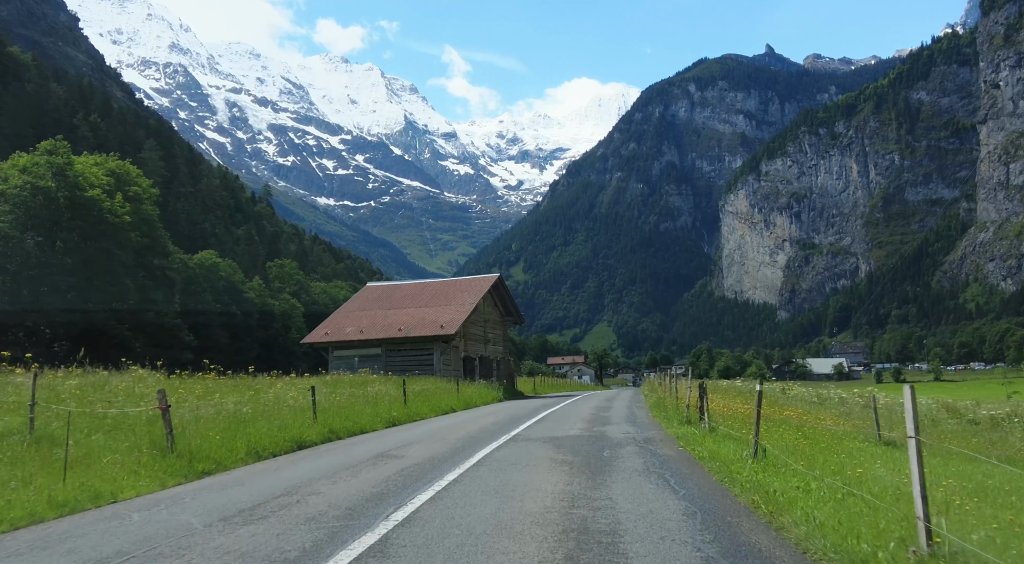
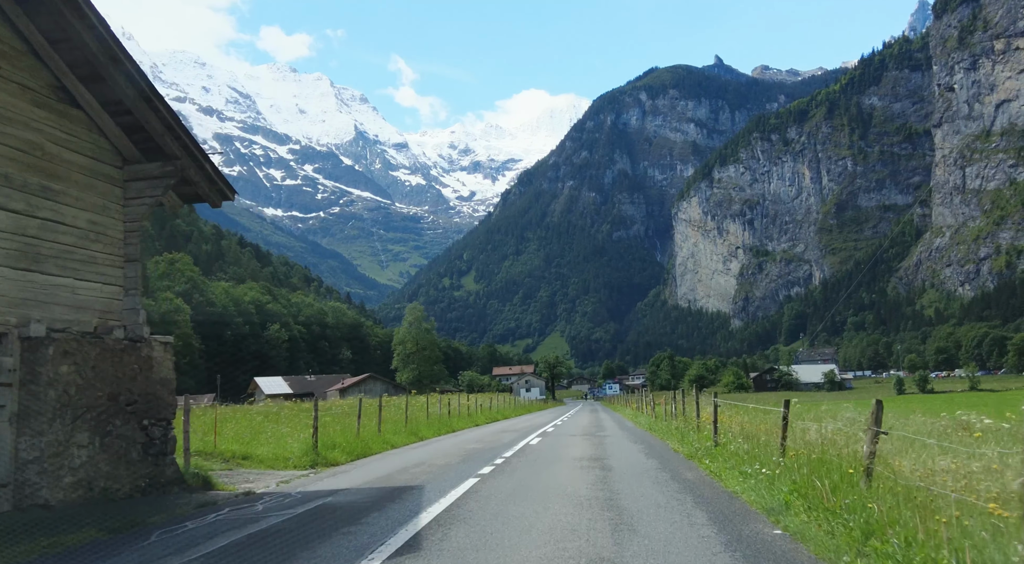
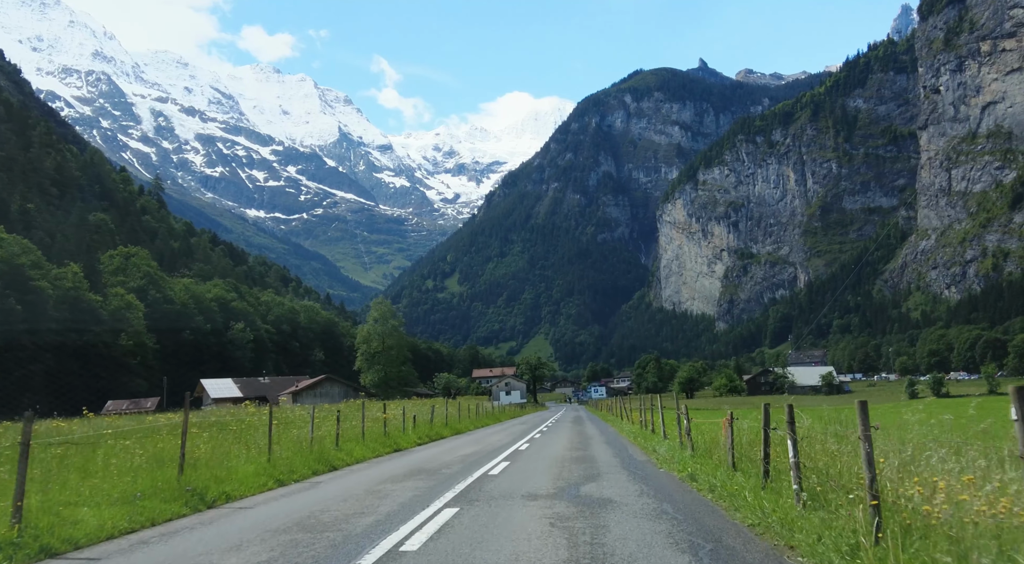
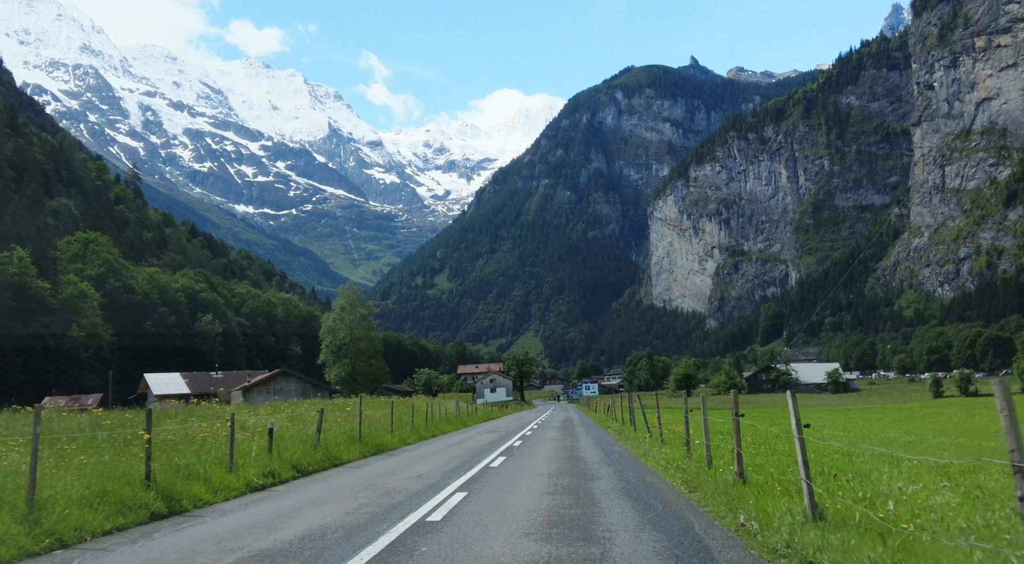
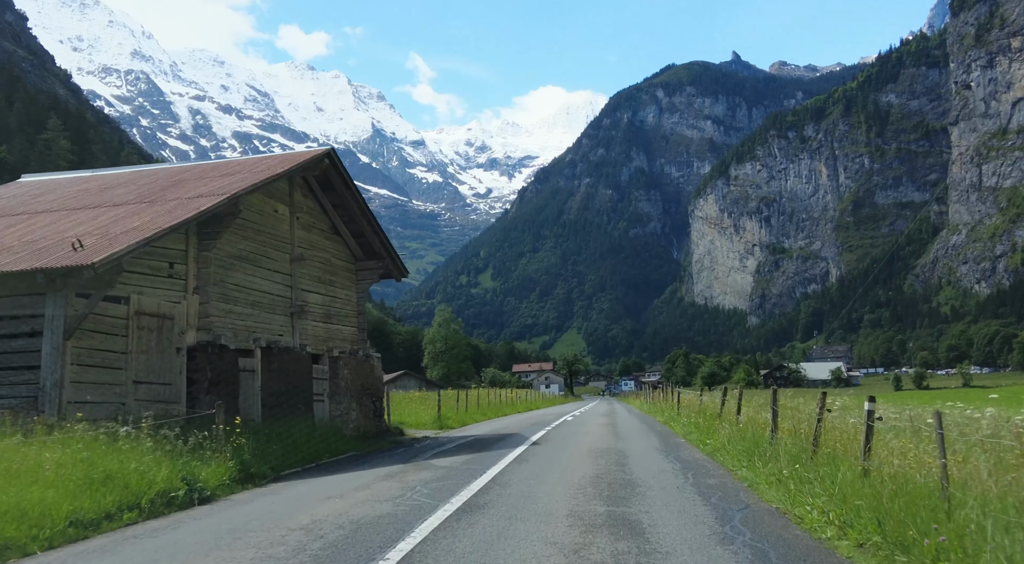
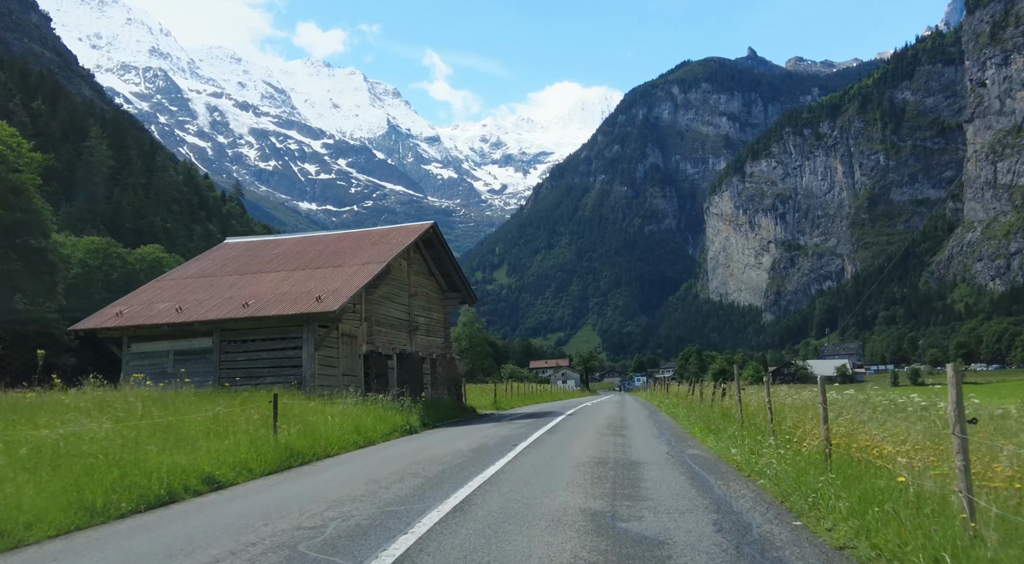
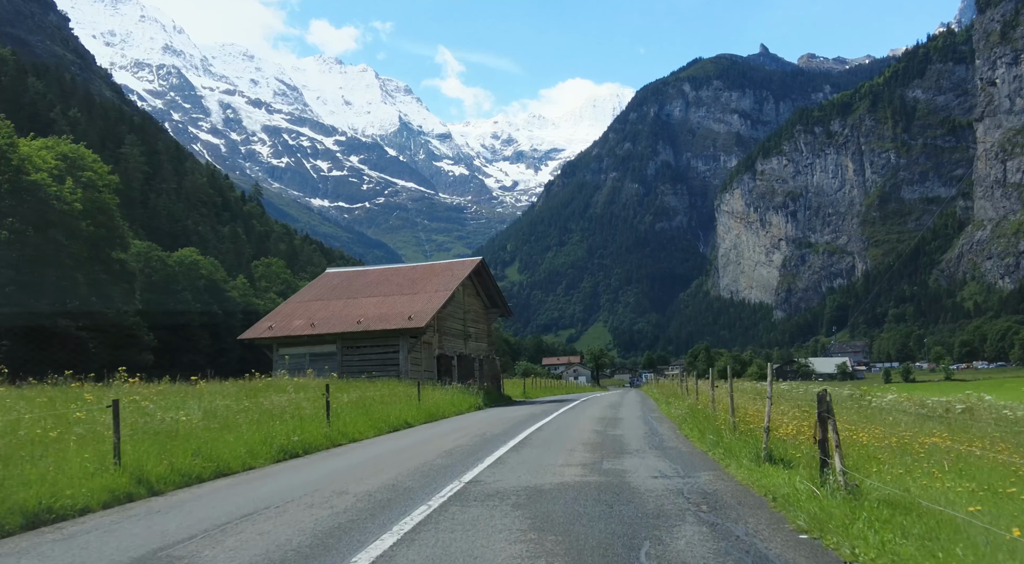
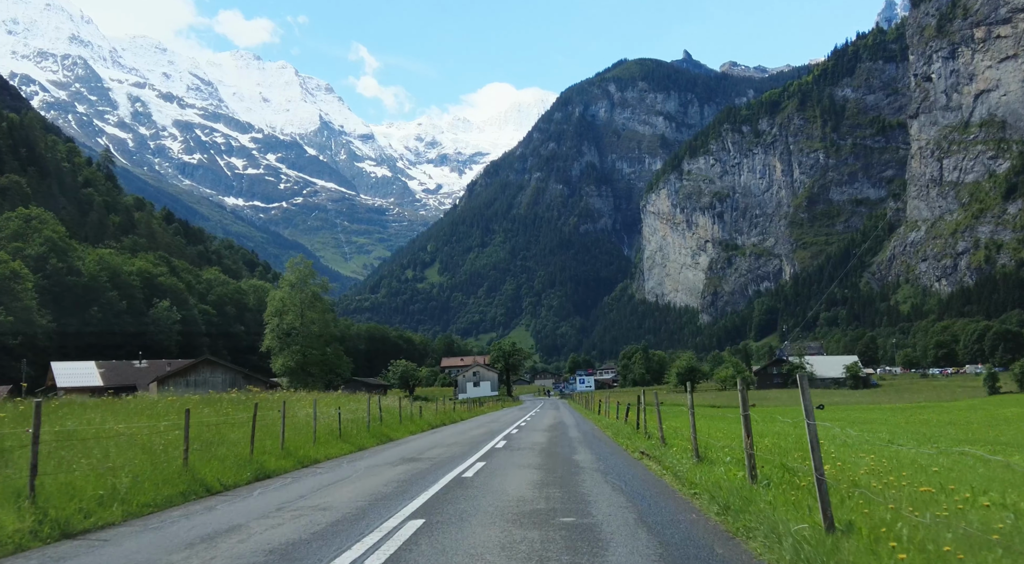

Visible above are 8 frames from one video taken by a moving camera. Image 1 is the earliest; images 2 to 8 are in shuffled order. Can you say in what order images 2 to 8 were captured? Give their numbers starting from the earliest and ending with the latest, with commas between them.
7, 6, 5, 2, 3, 4, 8
